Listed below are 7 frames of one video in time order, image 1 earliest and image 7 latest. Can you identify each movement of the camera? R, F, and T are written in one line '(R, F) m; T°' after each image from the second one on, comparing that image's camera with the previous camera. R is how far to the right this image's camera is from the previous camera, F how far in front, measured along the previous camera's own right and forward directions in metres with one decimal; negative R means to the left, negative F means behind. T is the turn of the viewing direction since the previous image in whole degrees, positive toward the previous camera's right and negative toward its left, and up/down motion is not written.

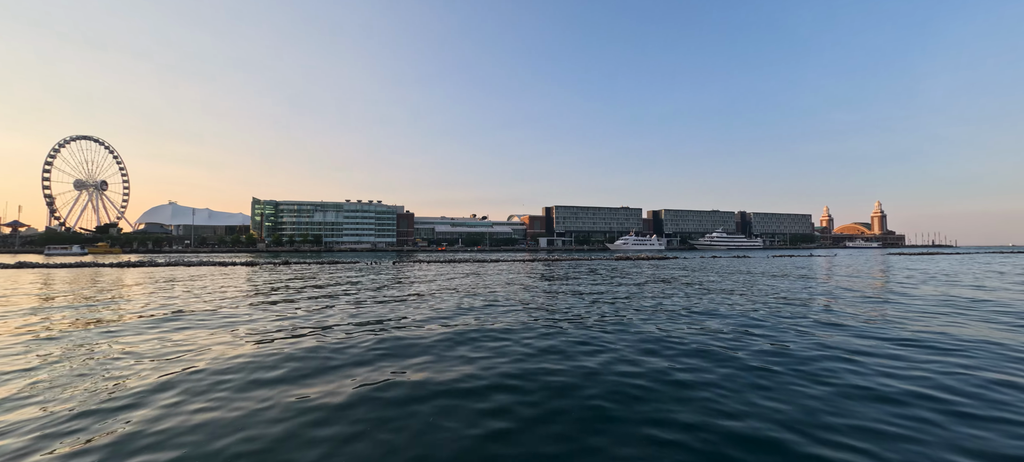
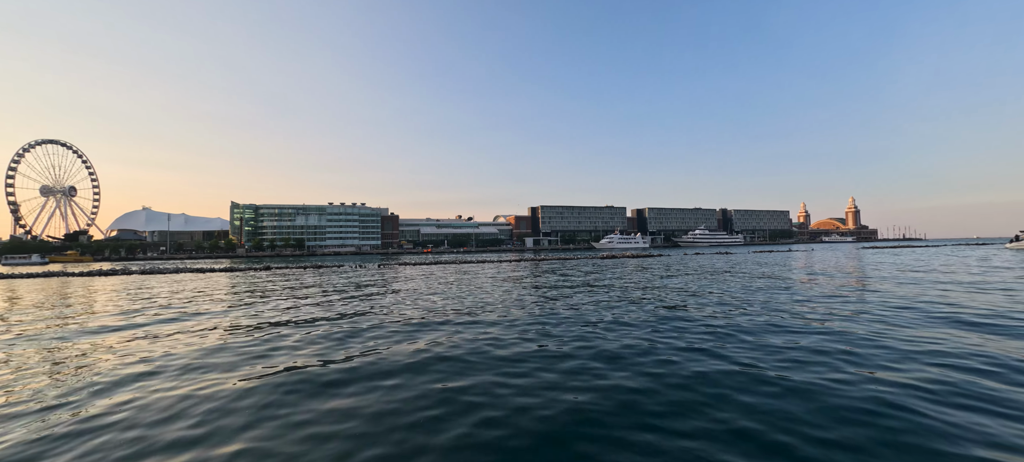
(+1.5, -1.2) m; +2°
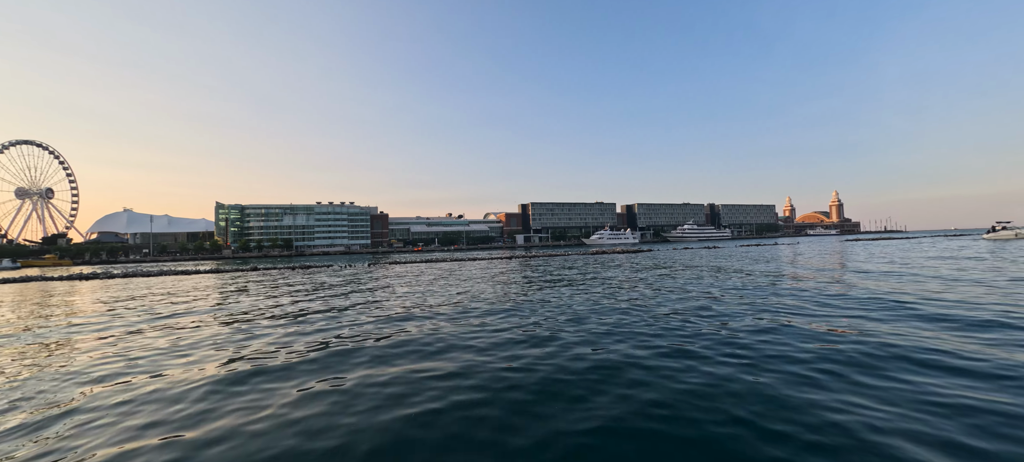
(+1.0, -0.8) m; +1°
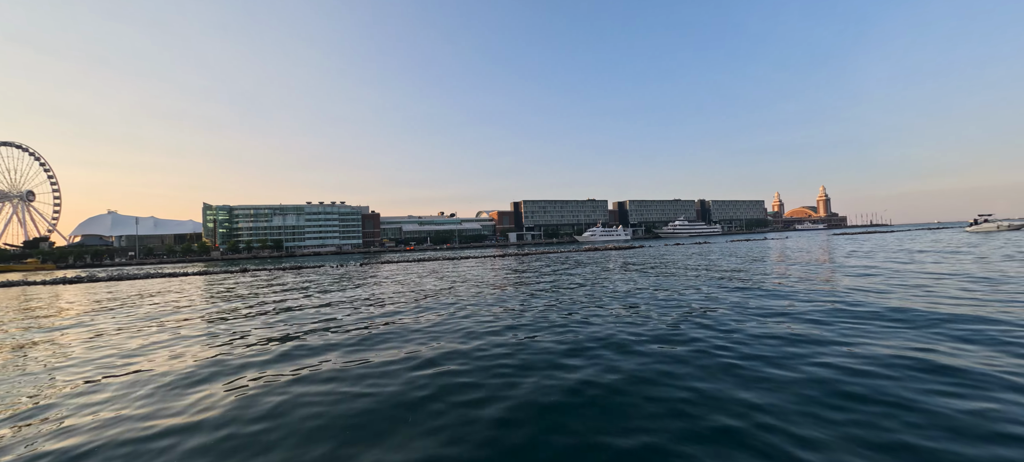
(+0.9, -0.7) m; +1°
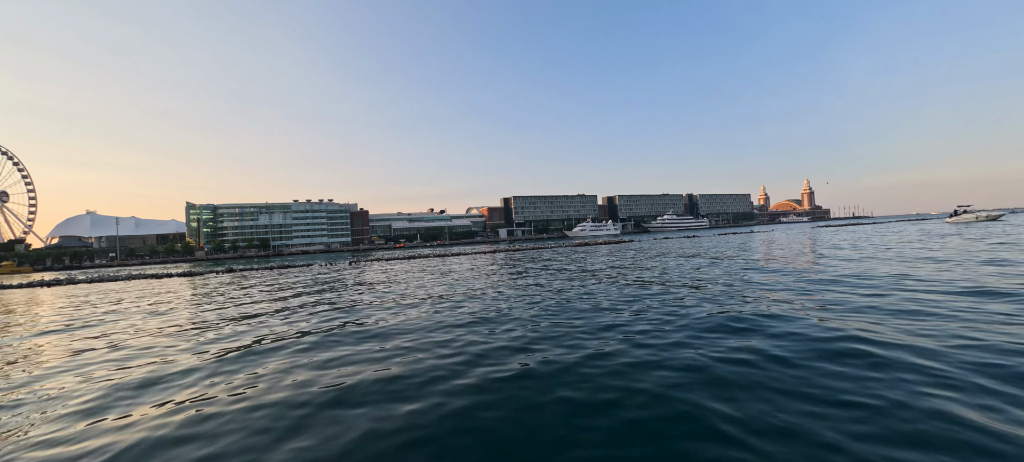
(+0.9, -0.8) m; +1°
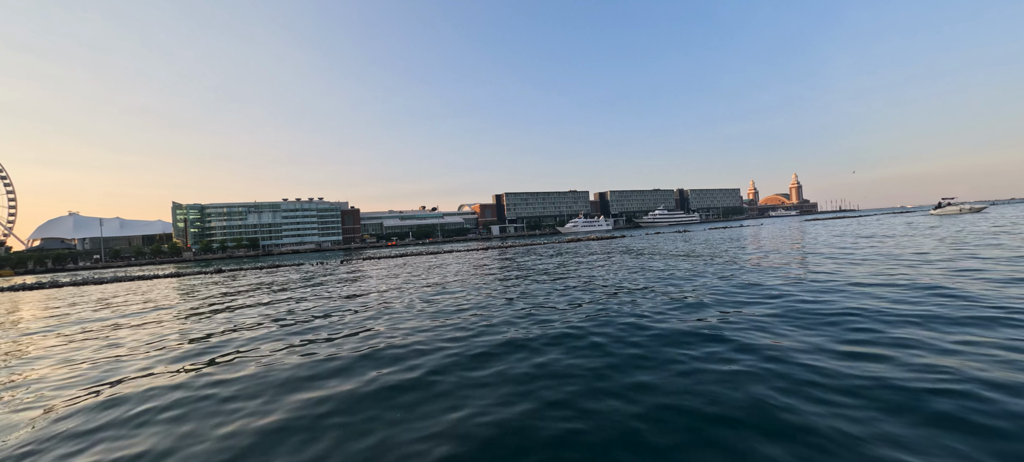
(+0.7, -0.6) m; +1°
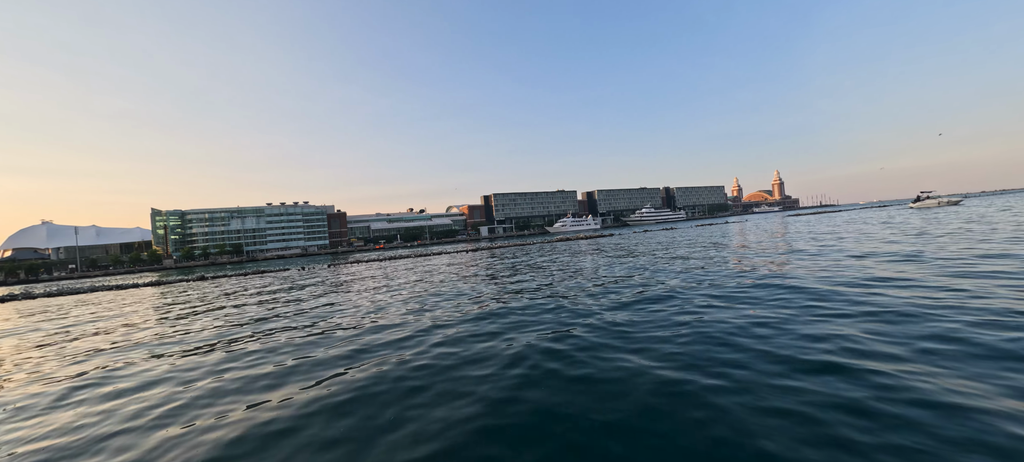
(+0.5, -0.6) m; +2°
